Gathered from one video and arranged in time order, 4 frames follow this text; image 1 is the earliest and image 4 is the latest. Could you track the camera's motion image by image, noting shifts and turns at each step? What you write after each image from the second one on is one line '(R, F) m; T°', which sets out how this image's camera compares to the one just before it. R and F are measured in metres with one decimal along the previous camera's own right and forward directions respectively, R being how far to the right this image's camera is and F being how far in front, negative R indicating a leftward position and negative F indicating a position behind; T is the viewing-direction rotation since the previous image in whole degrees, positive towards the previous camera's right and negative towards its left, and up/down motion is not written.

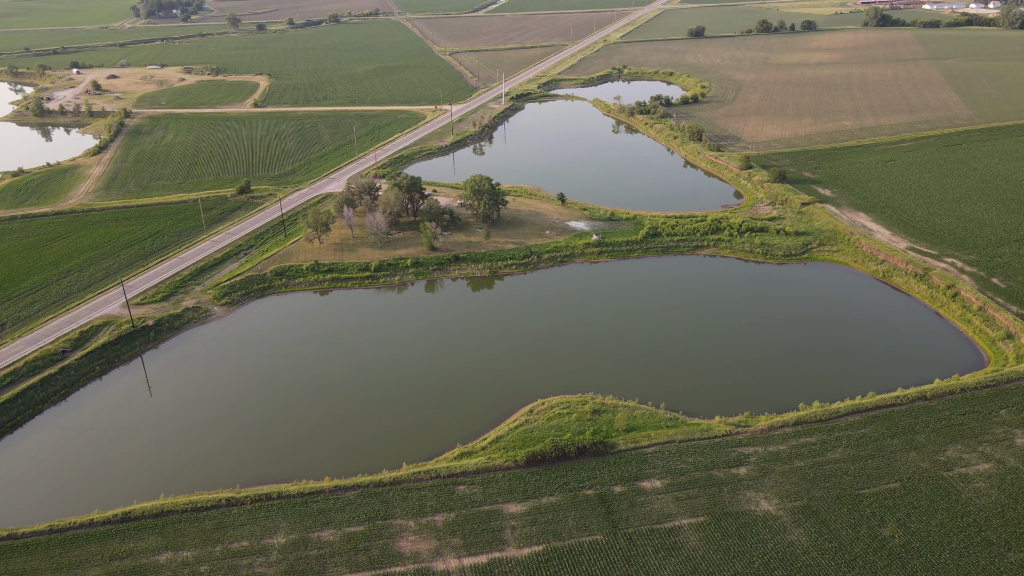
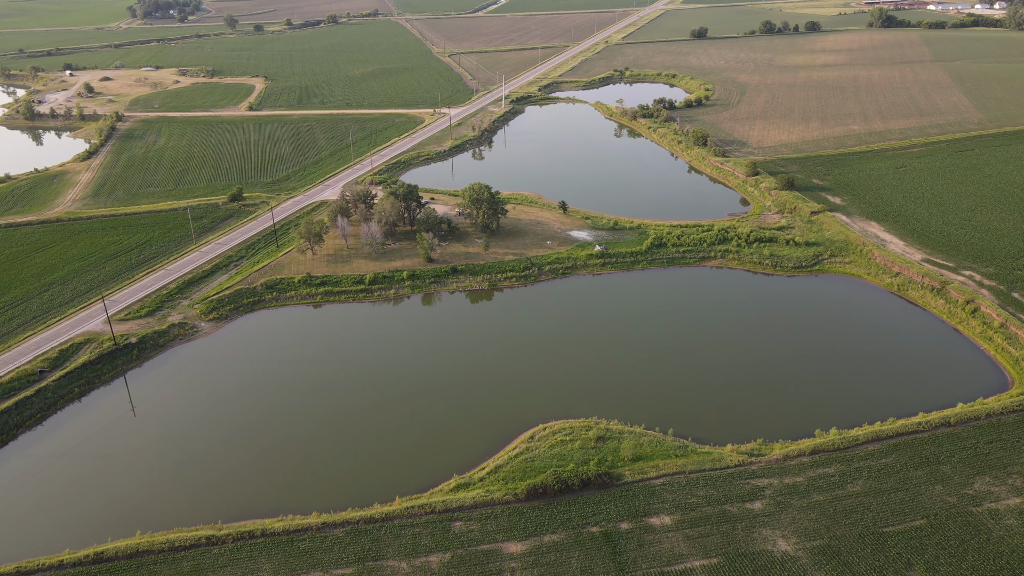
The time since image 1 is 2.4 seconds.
(0.0, +1.7) m; 0°
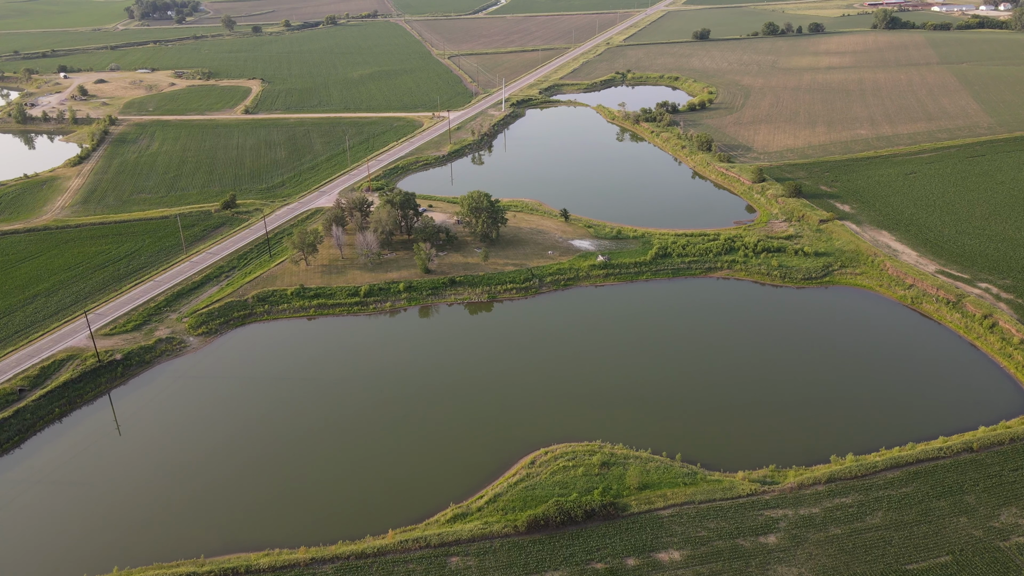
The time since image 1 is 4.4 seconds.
(0.0, +1.4) m; 0°
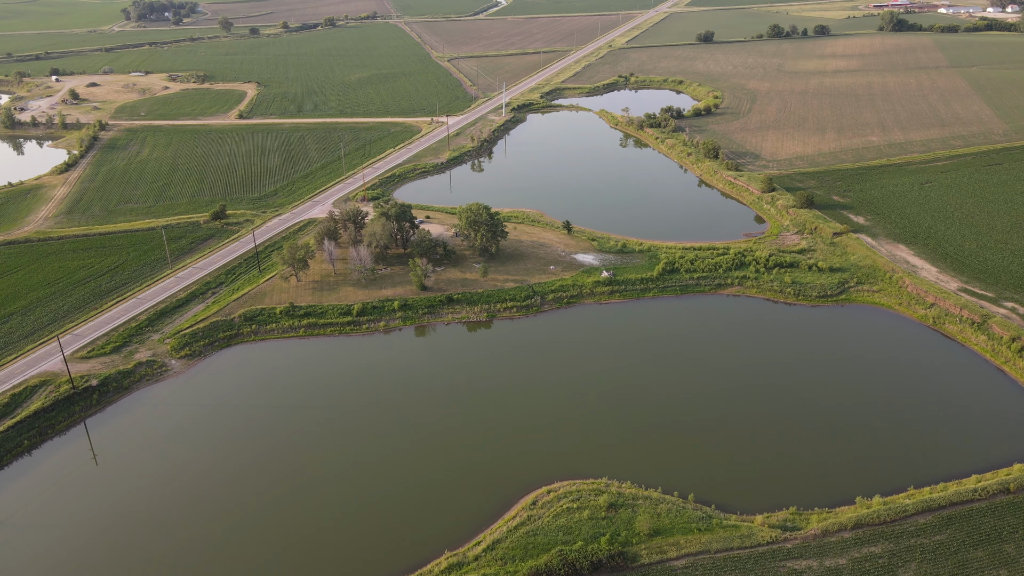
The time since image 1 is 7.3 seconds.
(0.0, +2.0) m; 0°
